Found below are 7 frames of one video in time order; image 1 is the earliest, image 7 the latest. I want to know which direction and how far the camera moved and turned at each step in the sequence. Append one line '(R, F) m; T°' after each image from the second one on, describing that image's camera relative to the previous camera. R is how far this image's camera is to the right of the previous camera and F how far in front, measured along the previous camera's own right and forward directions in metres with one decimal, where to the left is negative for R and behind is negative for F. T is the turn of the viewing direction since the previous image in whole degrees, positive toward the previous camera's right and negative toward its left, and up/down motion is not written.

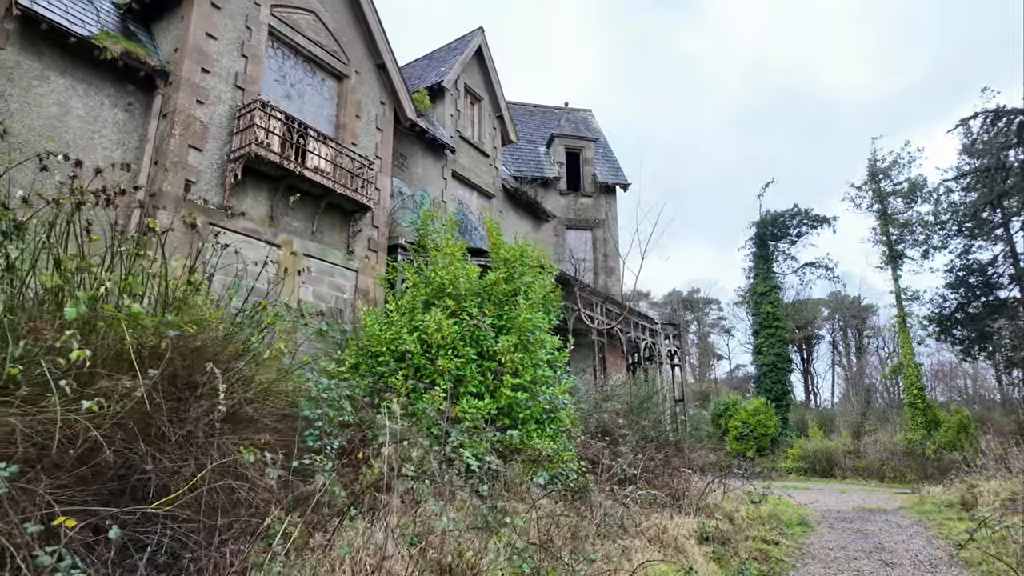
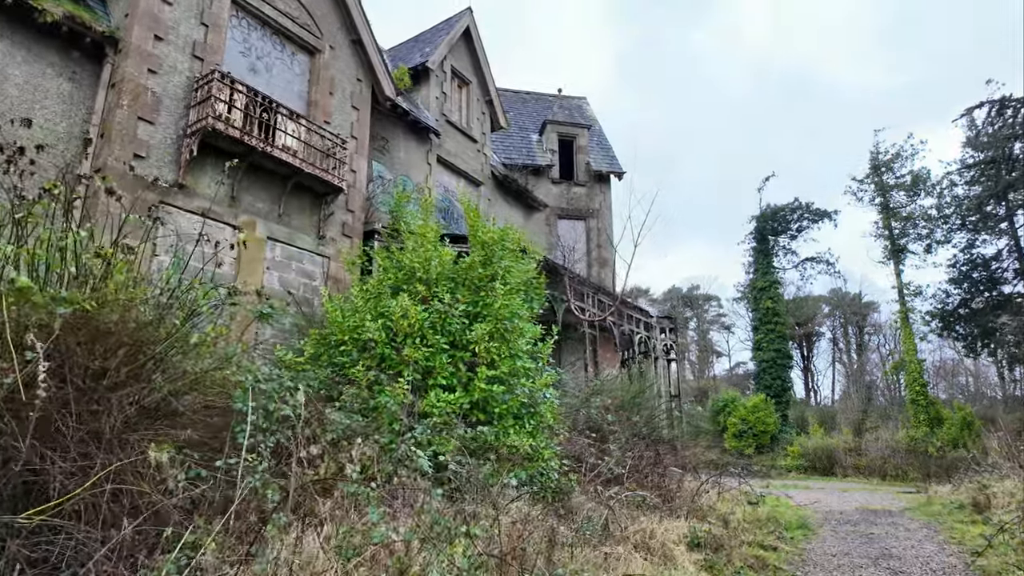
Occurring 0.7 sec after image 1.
(+0.3, +0.6) m; 0°
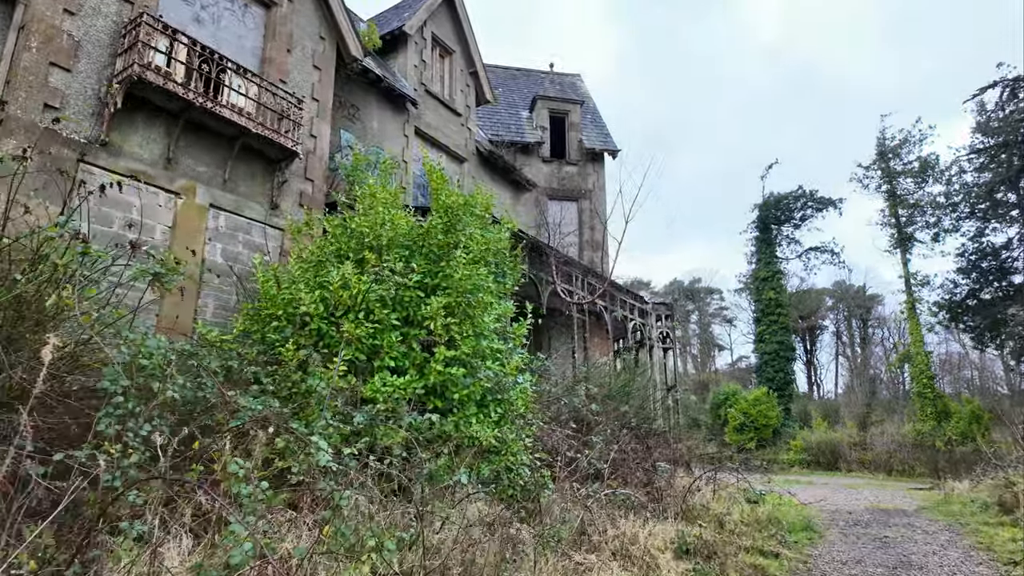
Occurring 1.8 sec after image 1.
(+0.4, +0.9) m; 0°
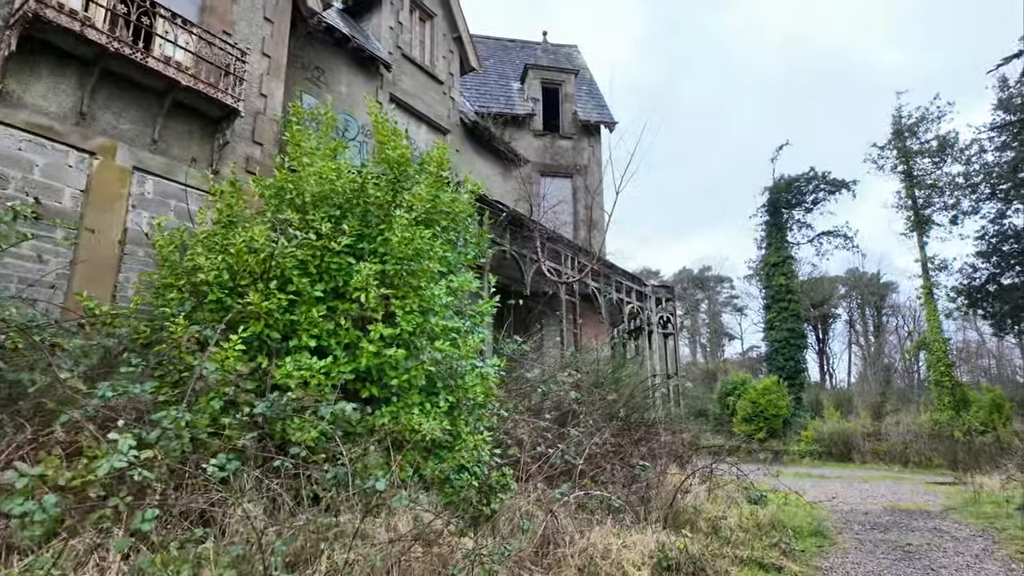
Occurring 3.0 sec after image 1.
(+0.5, +0.9) m; -1°
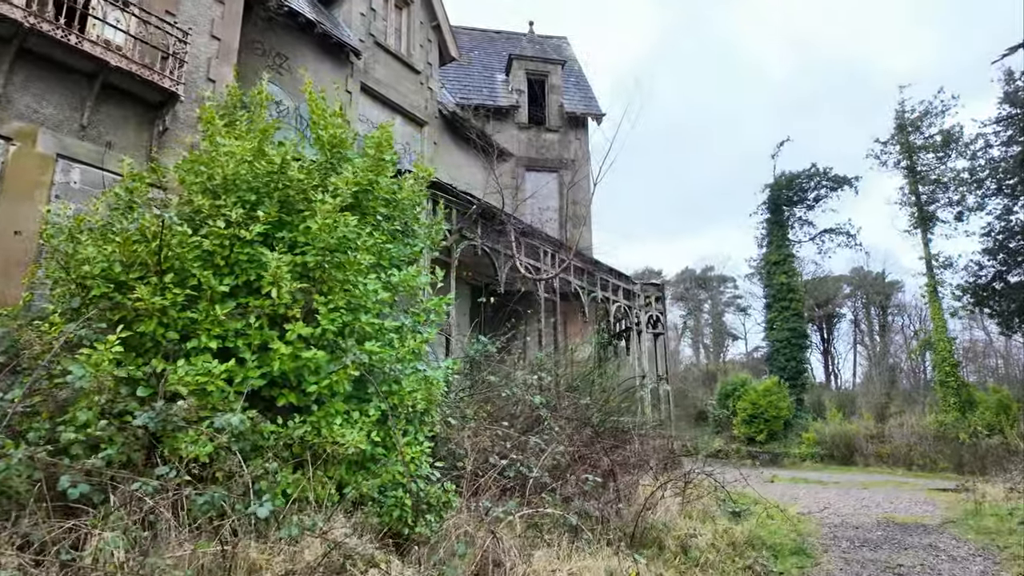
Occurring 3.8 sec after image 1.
(+0.5, +0.5) m; 0°
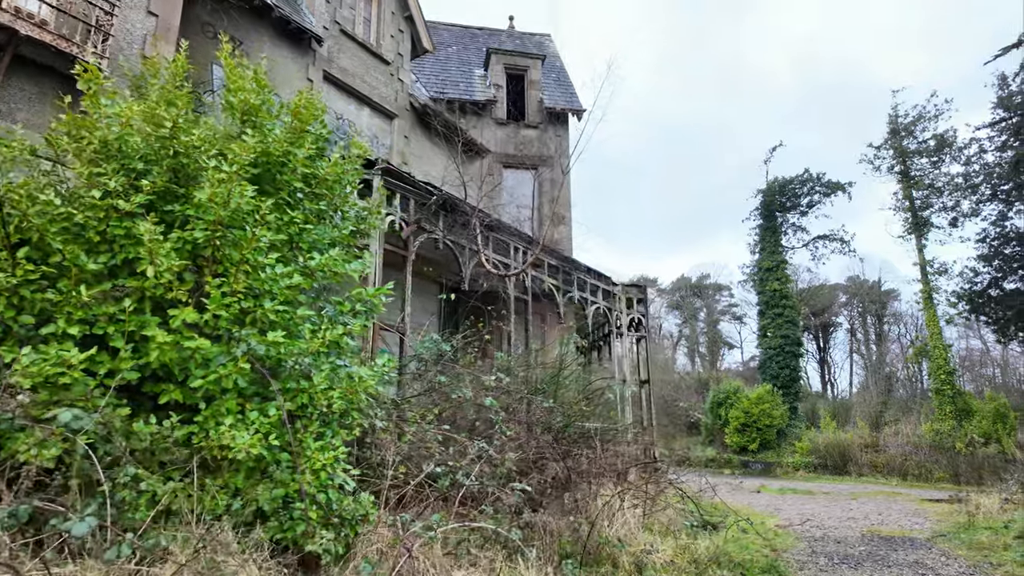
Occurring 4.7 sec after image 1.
(+0.5, +0.5) m; 0°
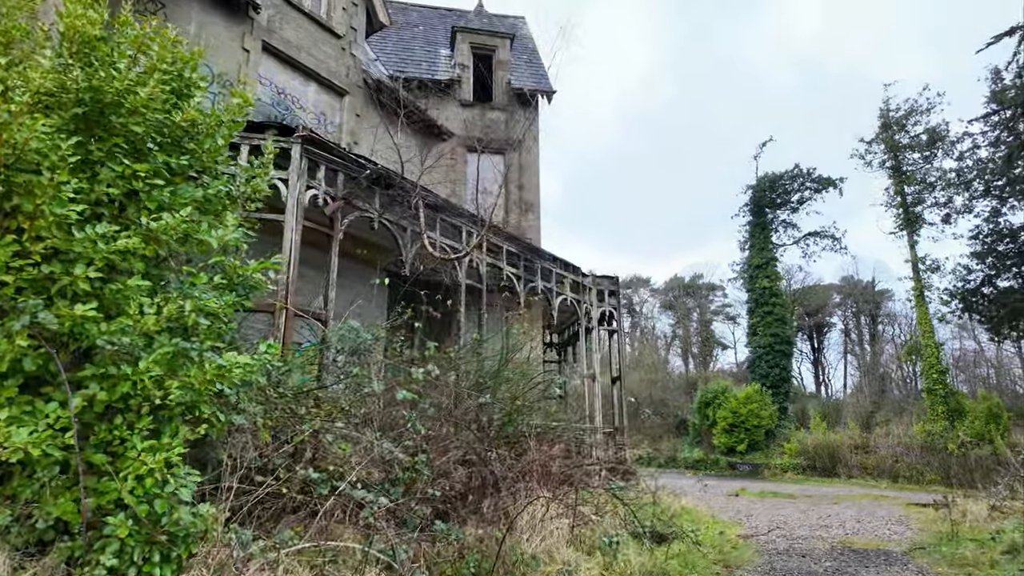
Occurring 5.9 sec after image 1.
(+0.7, +0.8) m; 0°
